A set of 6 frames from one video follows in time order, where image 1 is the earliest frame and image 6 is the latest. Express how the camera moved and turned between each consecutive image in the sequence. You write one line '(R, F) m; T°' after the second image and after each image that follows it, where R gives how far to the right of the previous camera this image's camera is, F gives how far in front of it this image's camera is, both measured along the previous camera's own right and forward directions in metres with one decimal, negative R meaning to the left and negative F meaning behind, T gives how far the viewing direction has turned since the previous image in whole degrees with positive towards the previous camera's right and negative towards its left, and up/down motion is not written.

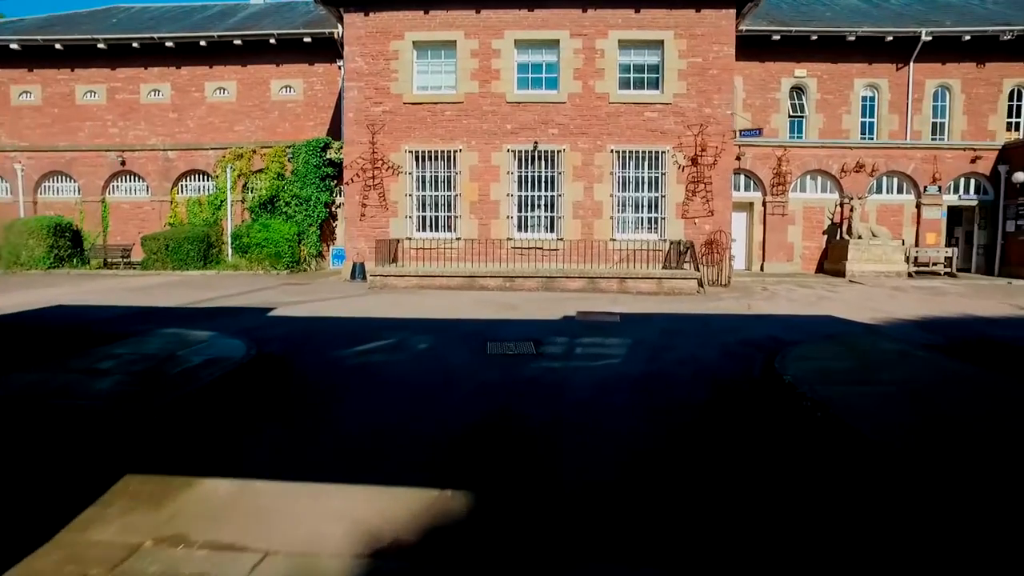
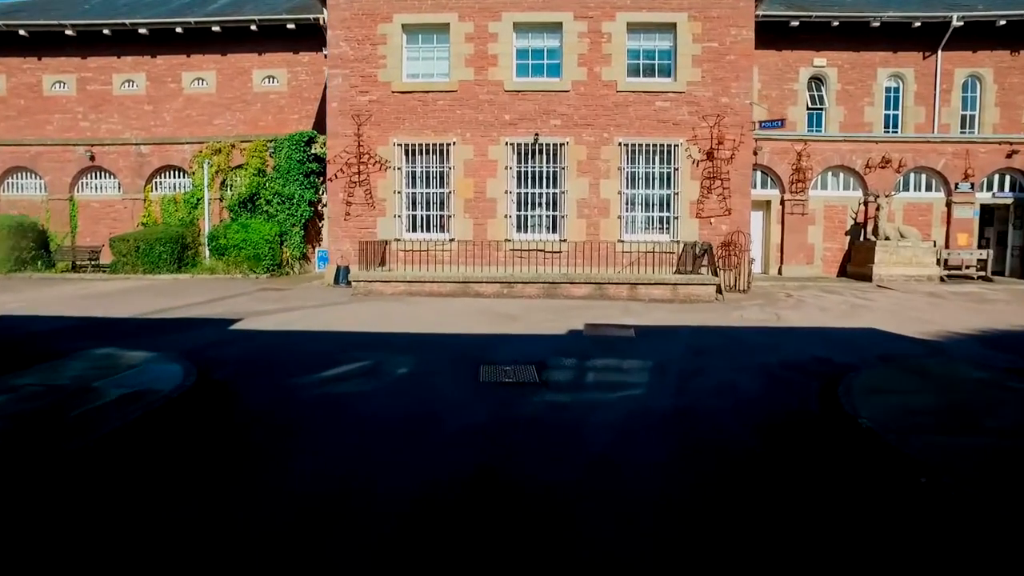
(0.0, +1.1) m; 0°
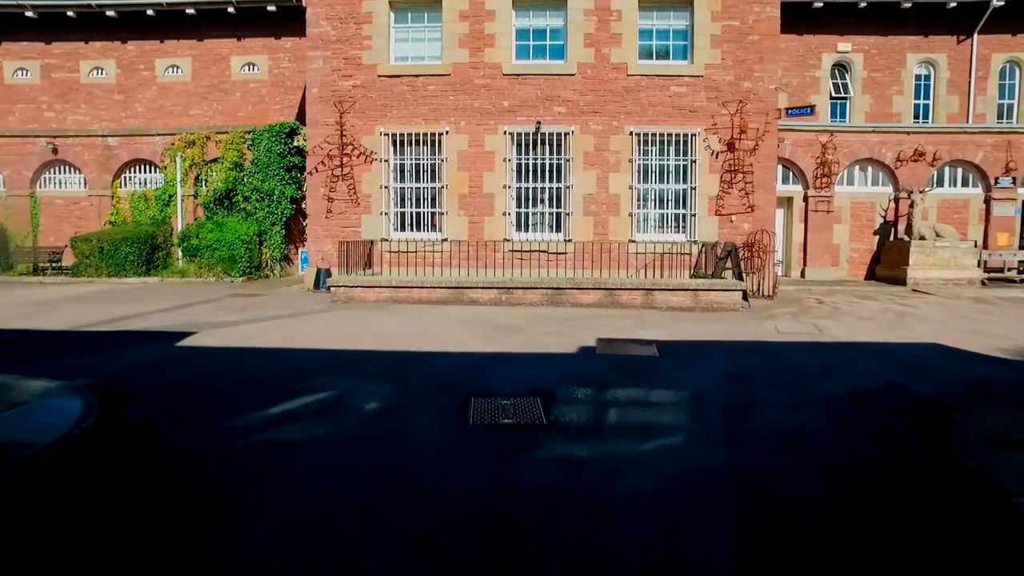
(0.0, +1.2) m; 0°
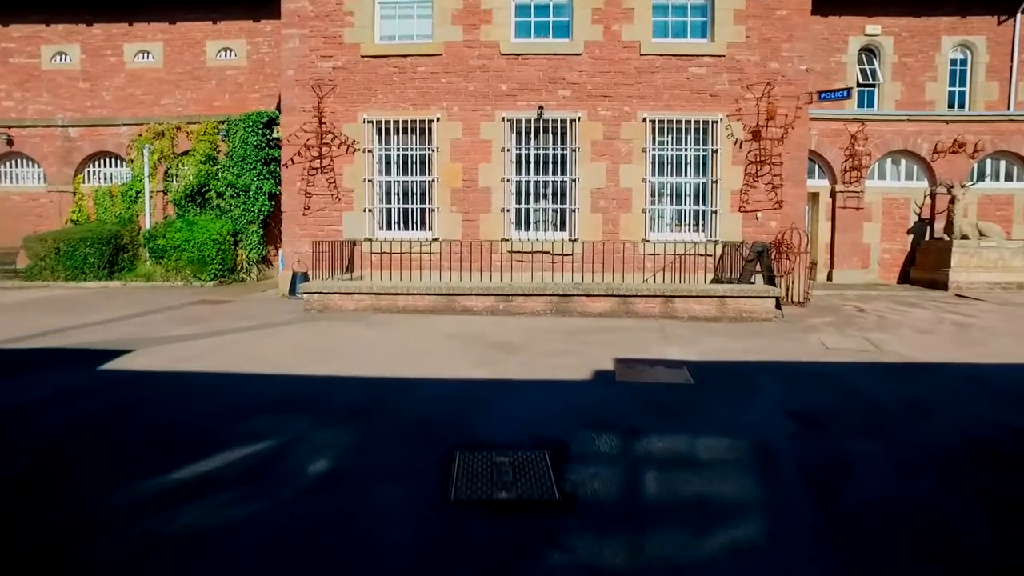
(0.0, +1.2) m; 0°
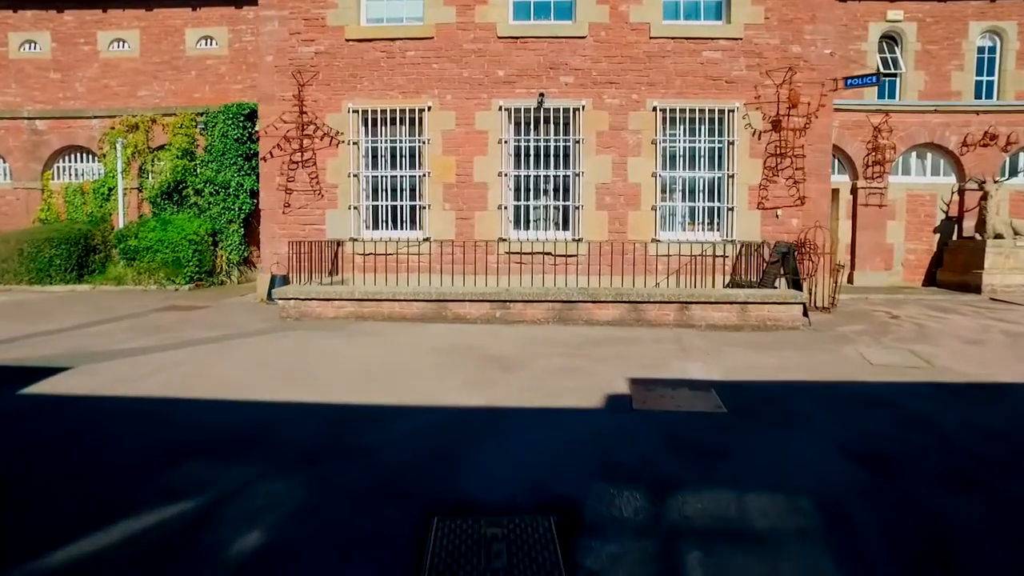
(+0.1, +0.8) m; 0°
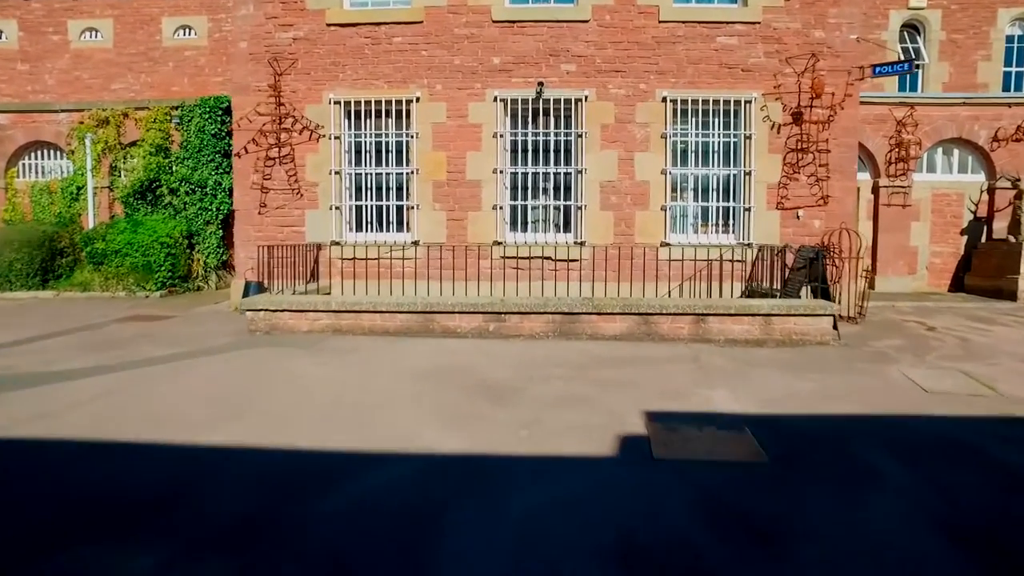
(+0.1, +0.7) m; 0°
